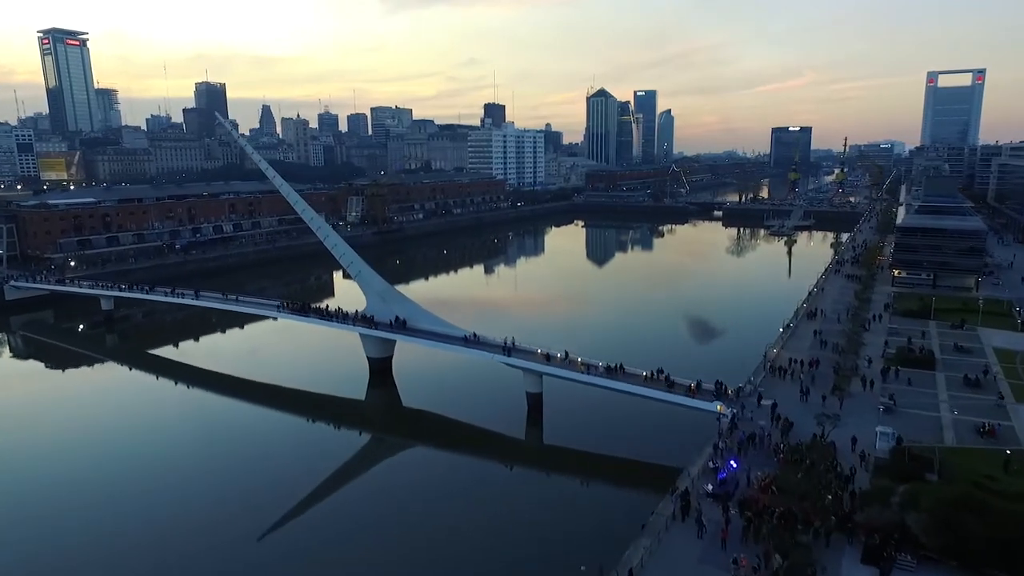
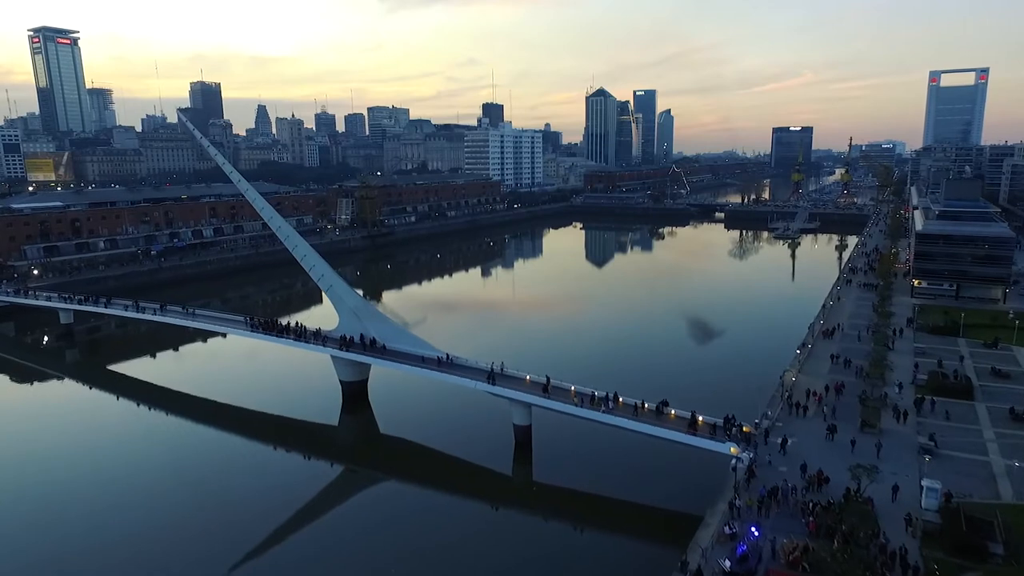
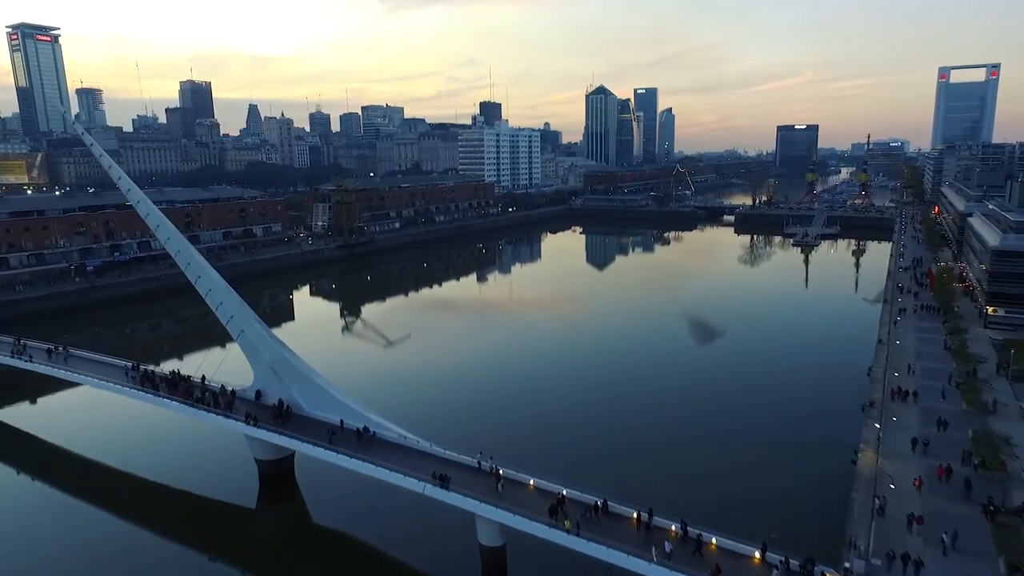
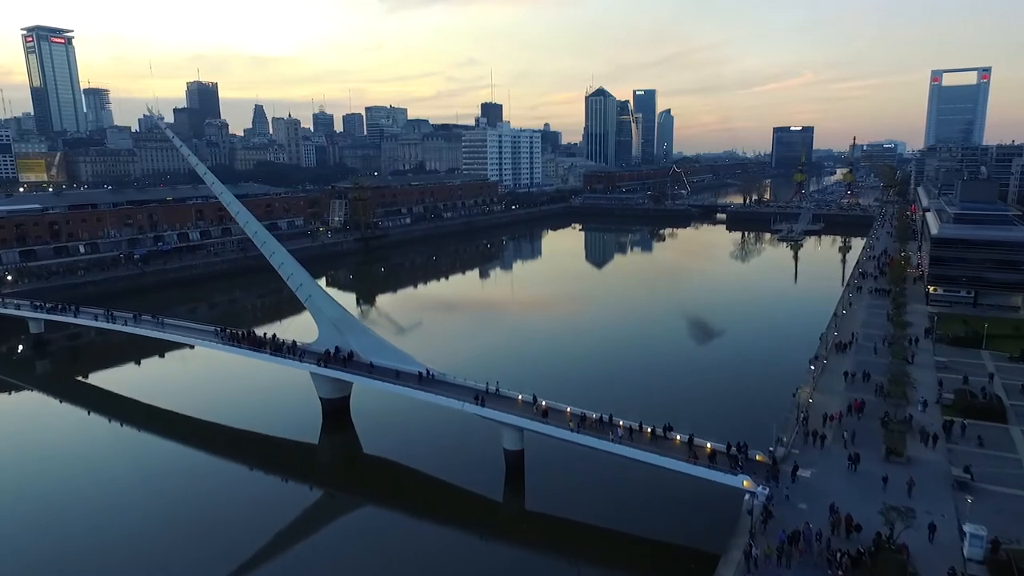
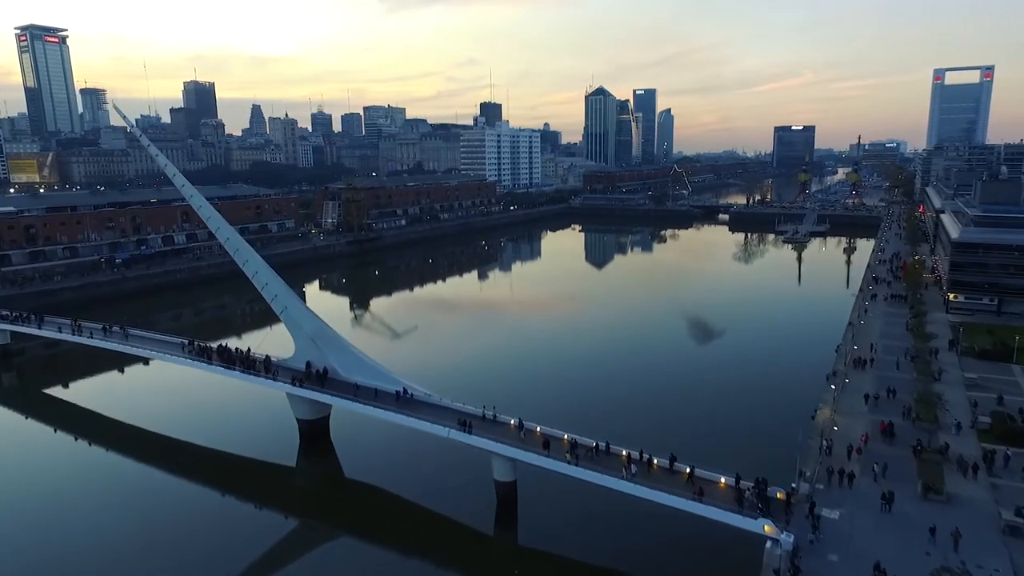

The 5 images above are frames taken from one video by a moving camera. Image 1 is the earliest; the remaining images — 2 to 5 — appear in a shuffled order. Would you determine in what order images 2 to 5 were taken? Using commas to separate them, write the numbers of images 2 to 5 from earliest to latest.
2, 4, 5, 3
